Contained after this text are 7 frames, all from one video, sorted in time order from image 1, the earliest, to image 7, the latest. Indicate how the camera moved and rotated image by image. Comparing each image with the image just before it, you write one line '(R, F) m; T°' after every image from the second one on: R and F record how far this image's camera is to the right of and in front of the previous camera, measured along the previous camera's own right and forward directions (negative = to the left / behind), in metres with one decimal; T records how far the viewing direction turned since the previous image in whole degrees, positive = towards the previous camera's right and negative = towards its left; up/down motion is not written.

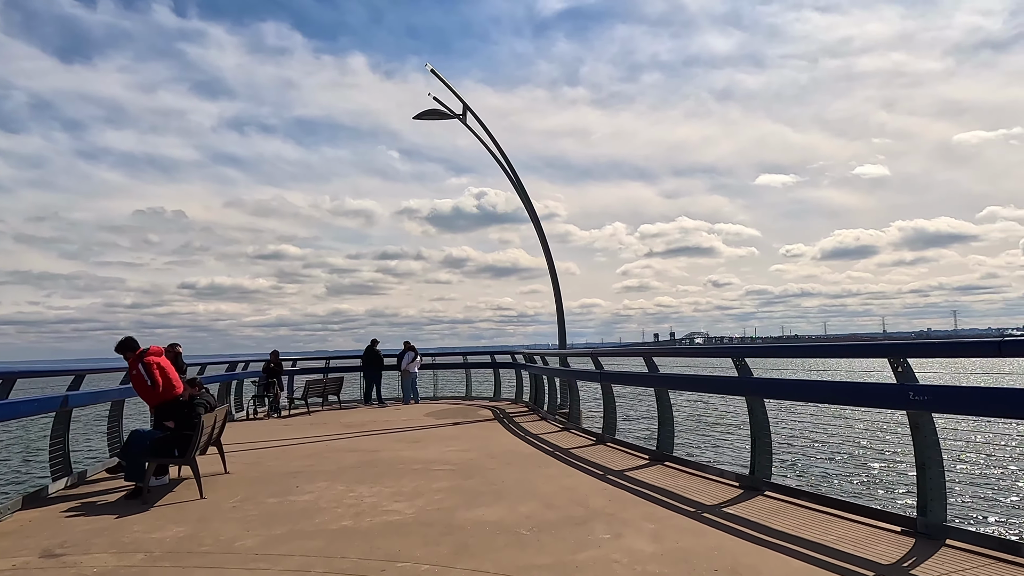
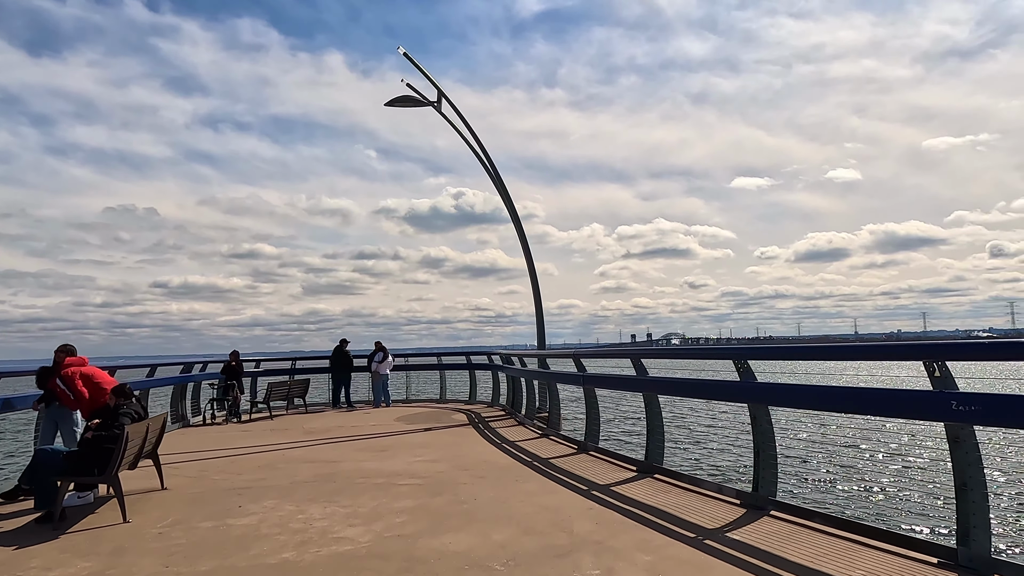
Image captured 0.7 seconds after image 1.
(0.0, +0.8) m; +2°
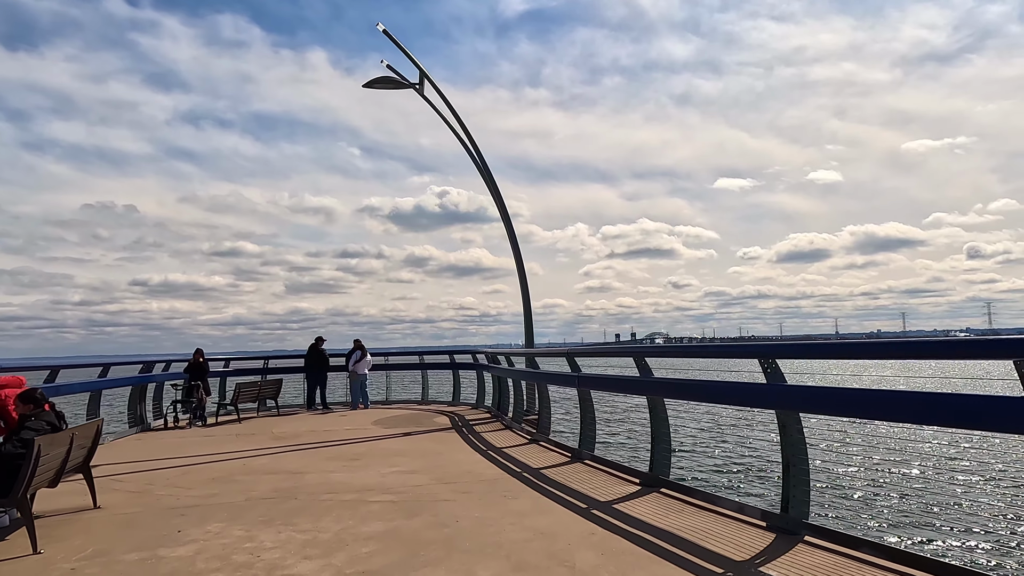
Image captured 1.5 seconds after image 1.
(0.0, +0.9) m; +1°
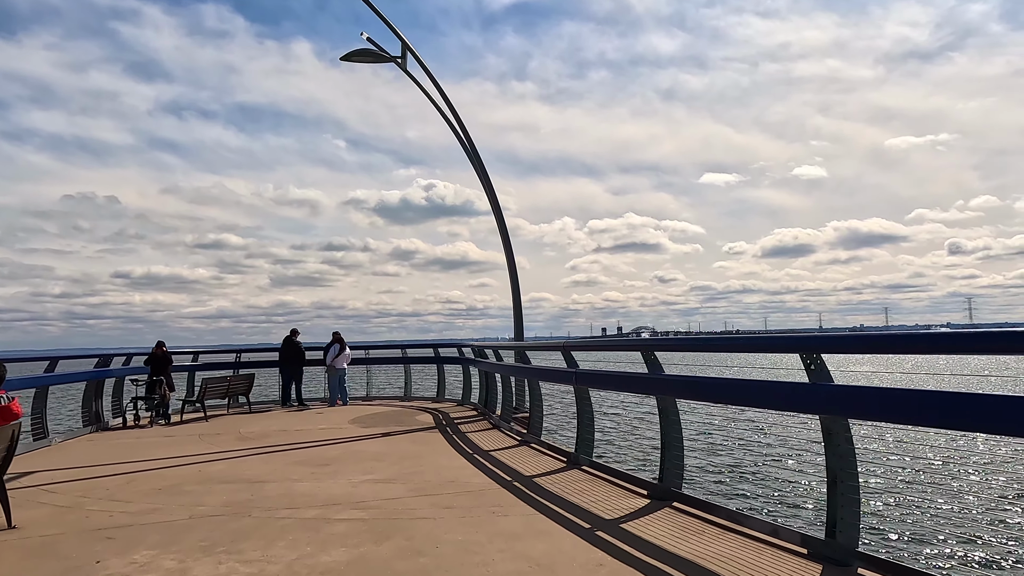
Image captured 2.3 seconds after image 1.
(0.0, +0.9) m; +1°
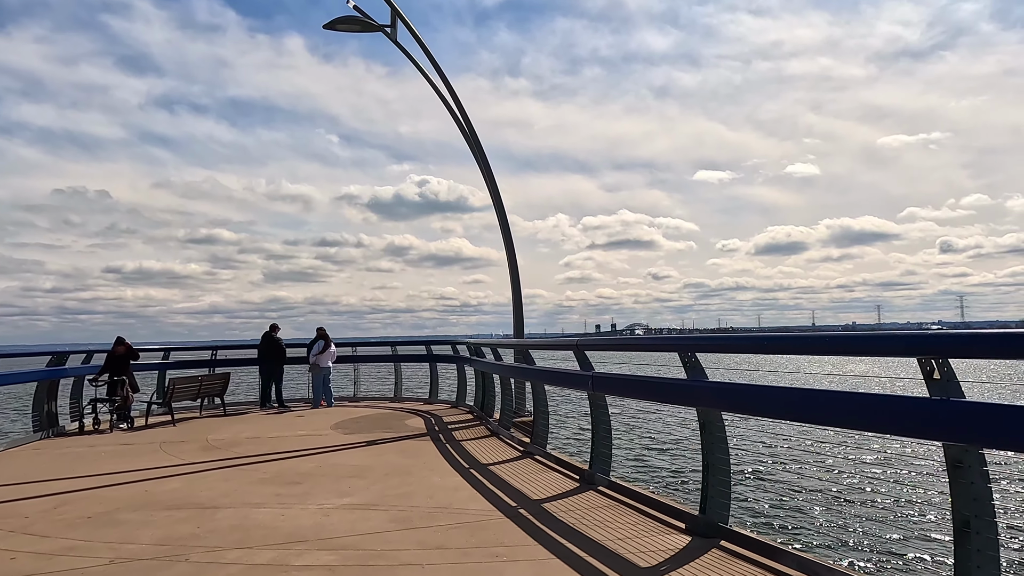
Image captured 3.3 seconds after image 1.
(-0.1, +1.1) m; +1°
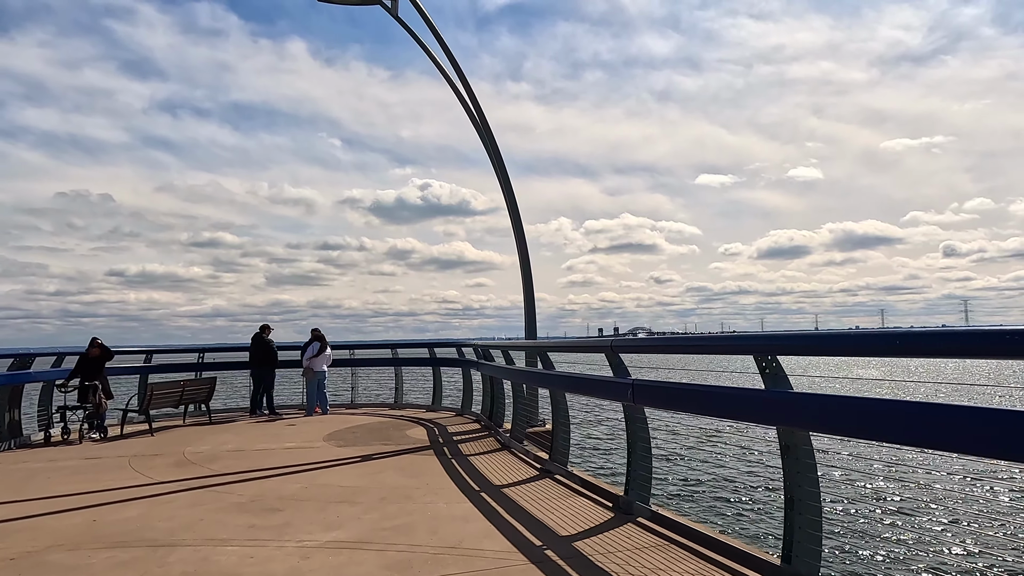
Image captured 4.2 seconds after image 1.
(-0.1, +1.0) m; 0°
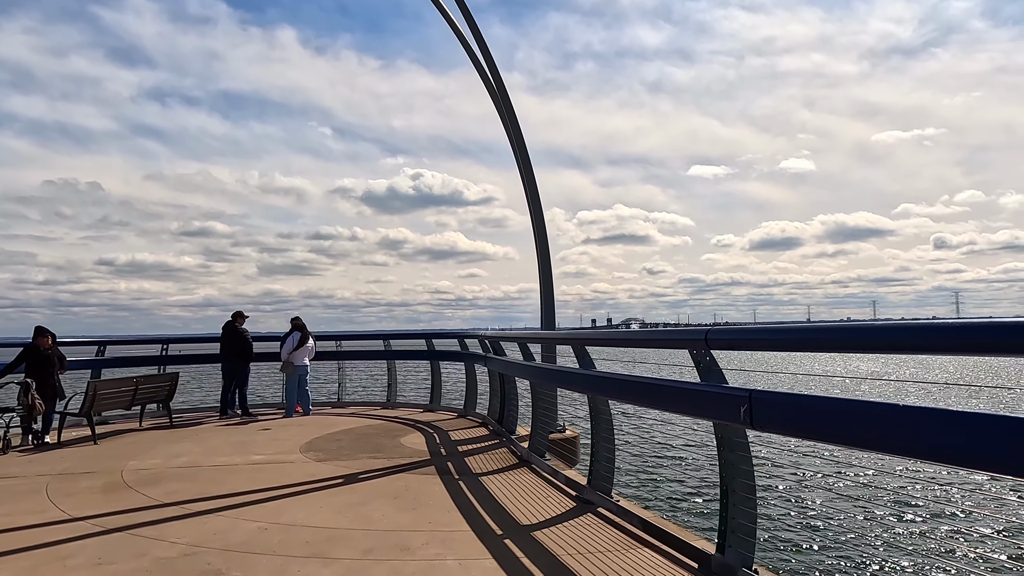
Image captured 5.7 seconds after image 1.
(-0.3, +1.7) m; +1°
